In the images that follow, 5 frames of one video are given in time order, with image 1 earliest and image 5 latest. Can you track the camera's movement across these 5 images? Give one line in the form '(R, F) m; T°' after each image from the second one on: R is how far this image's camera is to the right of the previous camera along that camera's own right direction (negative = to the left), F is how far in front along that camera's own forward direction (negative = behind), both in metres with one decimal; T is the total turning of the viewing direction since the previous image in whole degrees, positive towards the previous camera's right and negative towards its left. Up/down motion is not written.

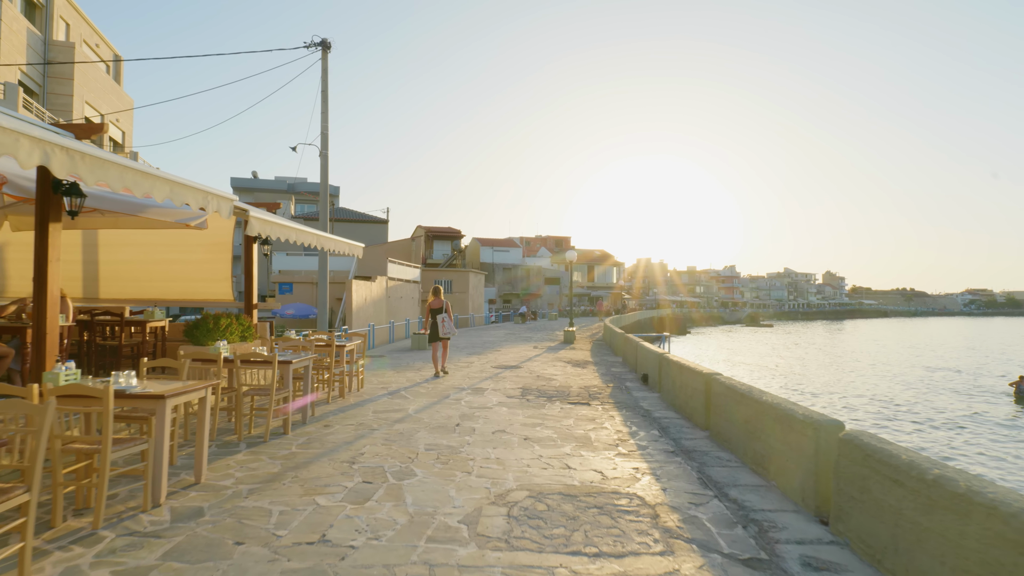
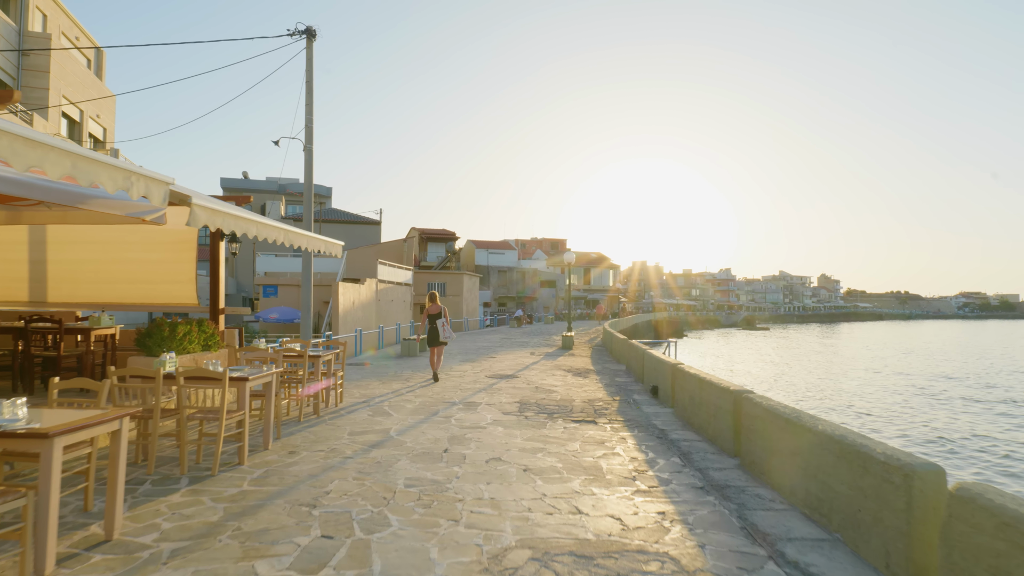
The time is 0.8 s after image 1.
(0.0, +1.0) m; 0°
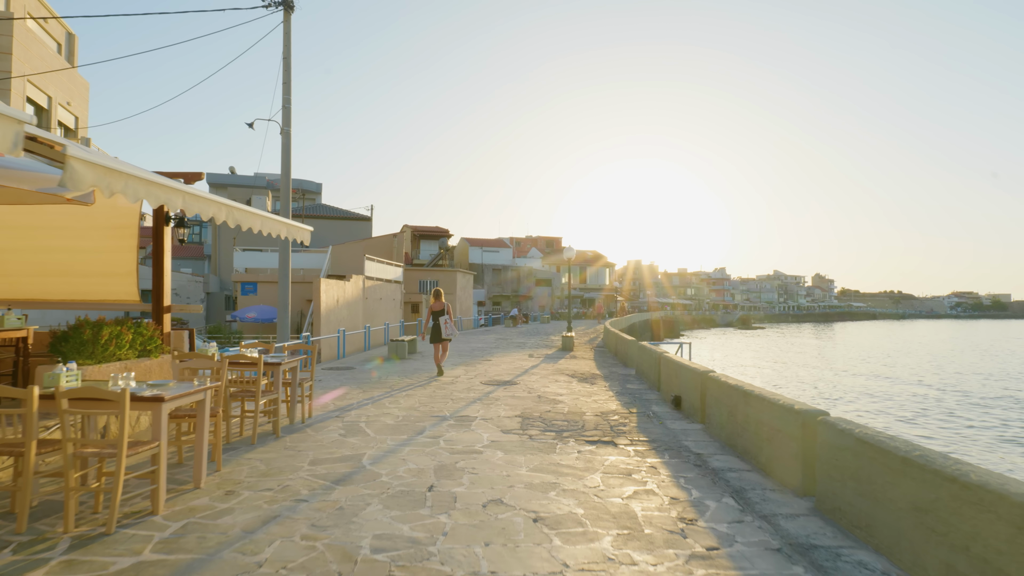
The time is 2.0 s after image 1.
(-0.1, +1.4) m; +1°
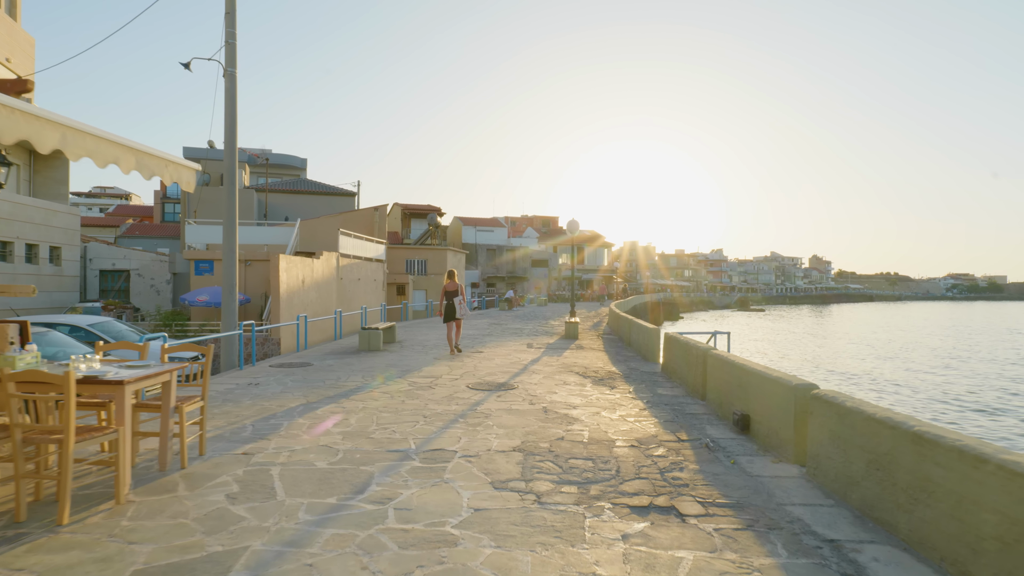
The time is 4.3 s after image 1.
(0.0, +2.6) m; 0°
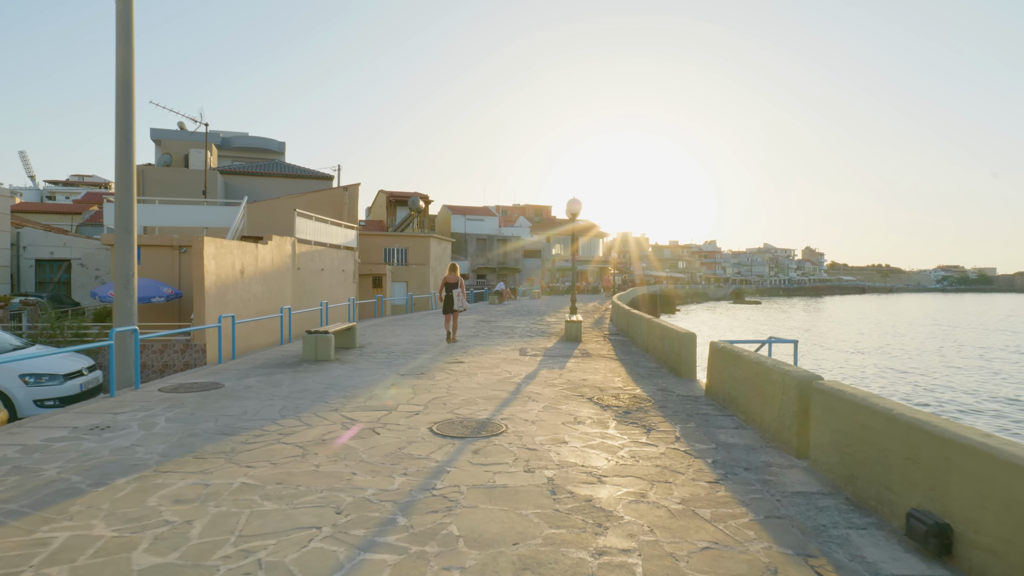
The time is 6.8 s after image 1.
(+0.1, +3.0) m; +1°
